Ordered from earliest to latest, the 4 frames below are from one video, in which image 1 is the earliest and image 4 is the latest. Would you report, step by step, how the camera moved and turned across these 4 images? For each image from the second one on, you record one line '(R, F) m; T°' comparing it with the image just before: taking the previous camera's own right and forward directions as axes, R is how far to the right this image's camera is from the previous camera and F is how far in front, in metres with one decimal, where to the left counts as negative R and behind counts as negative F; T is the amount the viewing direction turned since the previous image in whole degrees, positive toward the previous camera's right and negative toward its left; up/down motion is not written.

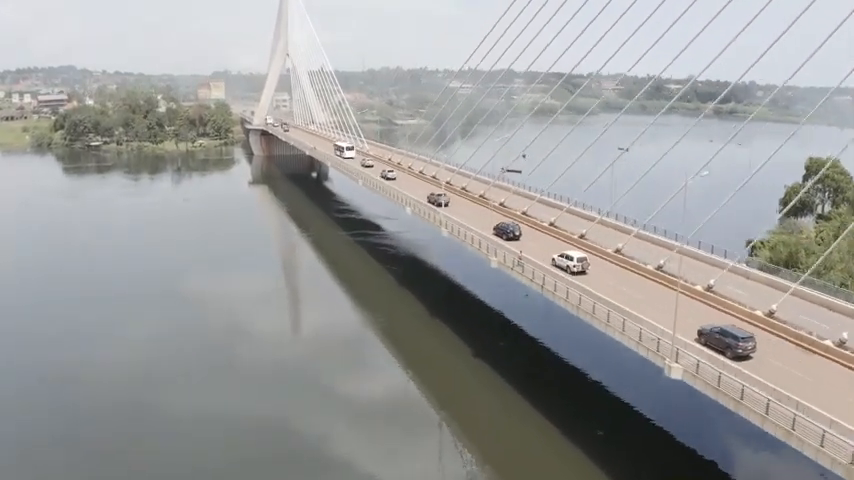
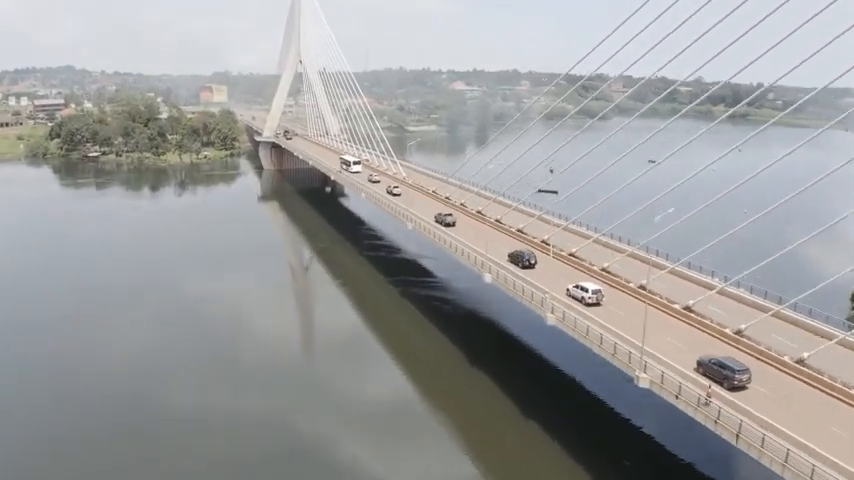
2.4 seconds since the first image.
(-0.6, +1.2) m; 0°
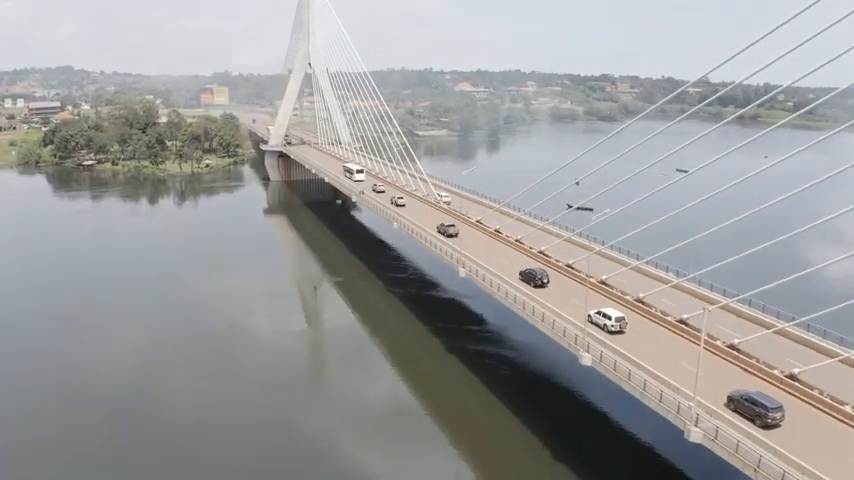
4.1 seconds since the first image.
(-0.4, +1.1) m; 0°
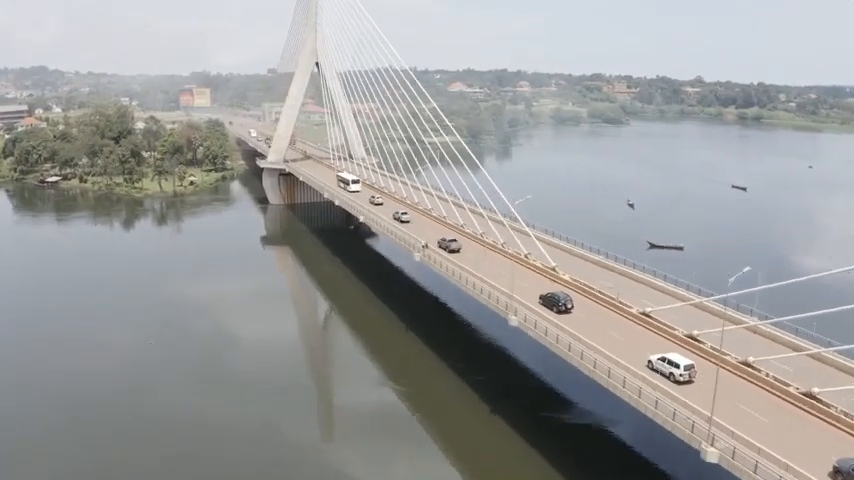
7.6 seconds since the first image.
(-0.9, +2.4) m; +2°
